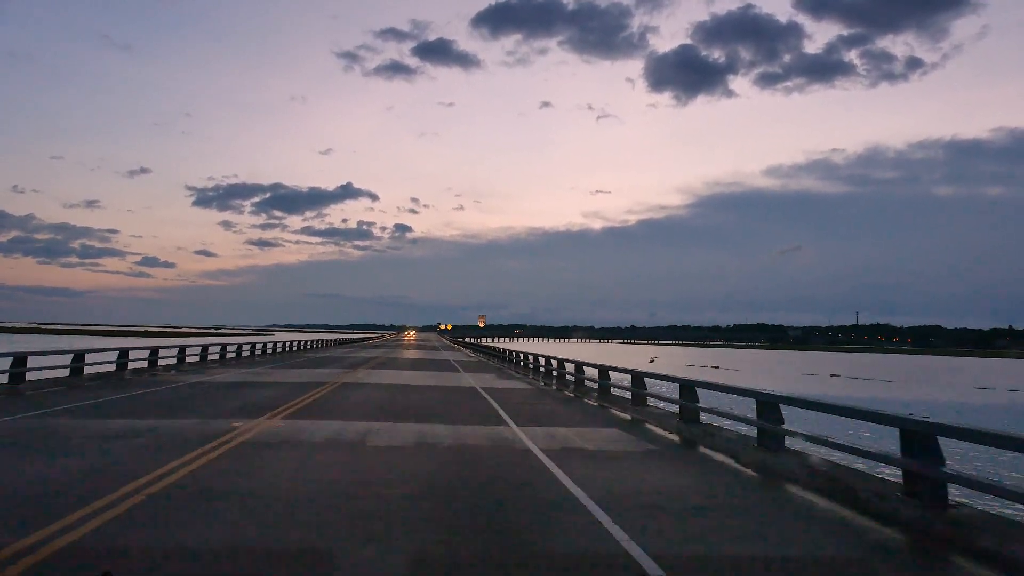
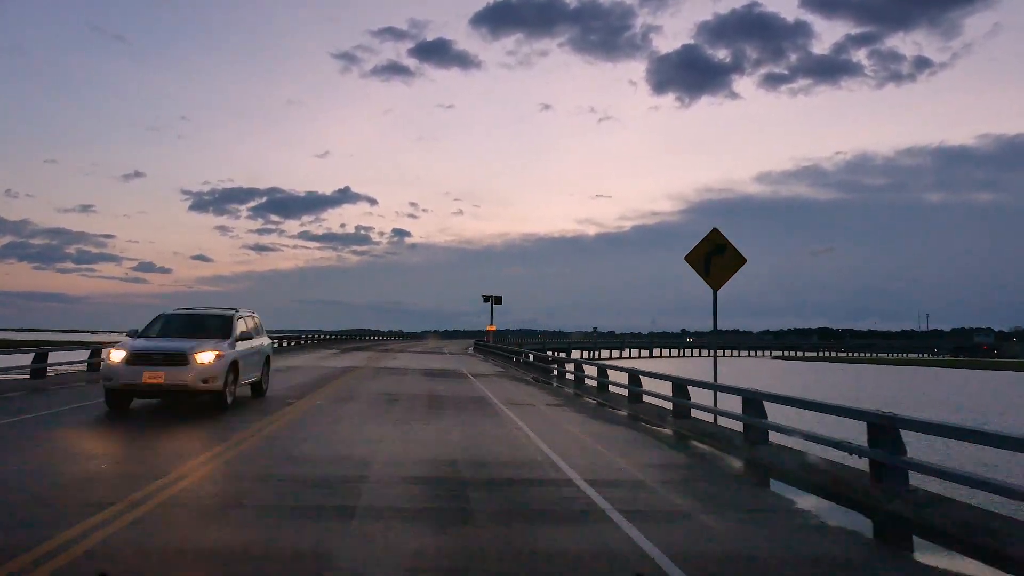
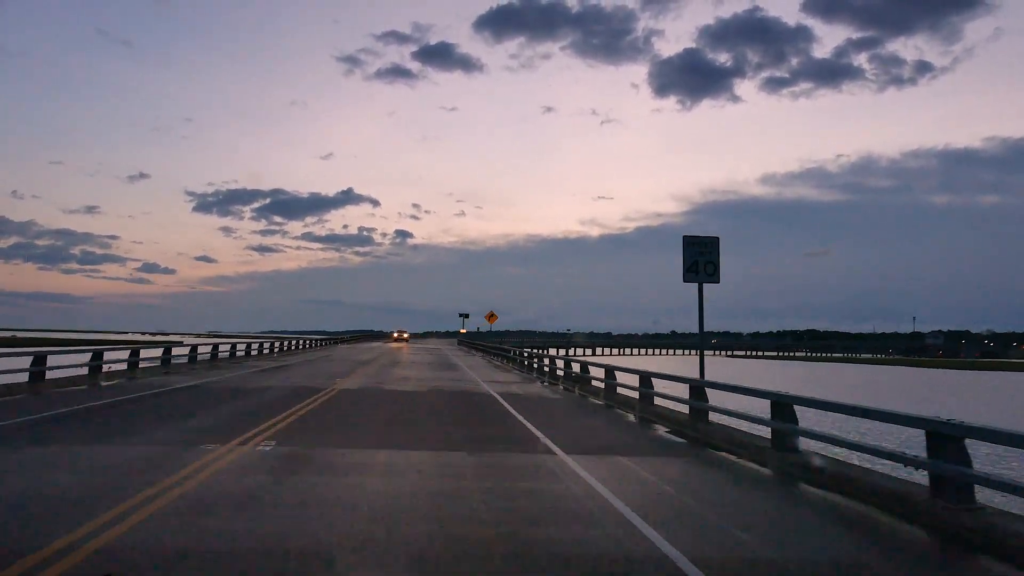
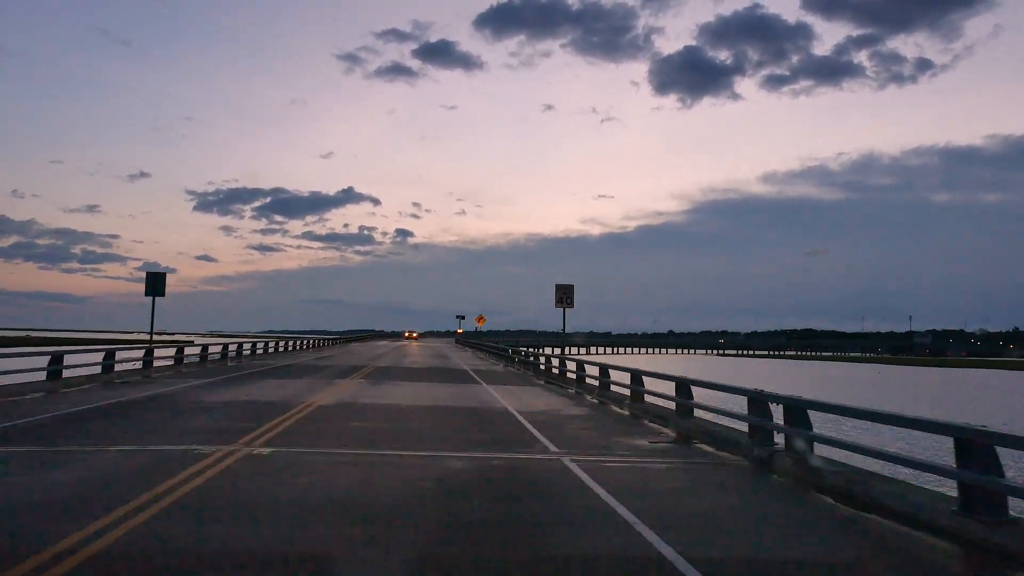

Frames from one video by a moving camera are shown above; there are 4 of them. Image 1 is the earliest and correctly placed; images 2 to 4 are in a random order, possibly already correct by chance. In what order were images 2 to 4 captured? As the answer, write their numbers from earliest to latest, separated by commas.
4, 3, 2
